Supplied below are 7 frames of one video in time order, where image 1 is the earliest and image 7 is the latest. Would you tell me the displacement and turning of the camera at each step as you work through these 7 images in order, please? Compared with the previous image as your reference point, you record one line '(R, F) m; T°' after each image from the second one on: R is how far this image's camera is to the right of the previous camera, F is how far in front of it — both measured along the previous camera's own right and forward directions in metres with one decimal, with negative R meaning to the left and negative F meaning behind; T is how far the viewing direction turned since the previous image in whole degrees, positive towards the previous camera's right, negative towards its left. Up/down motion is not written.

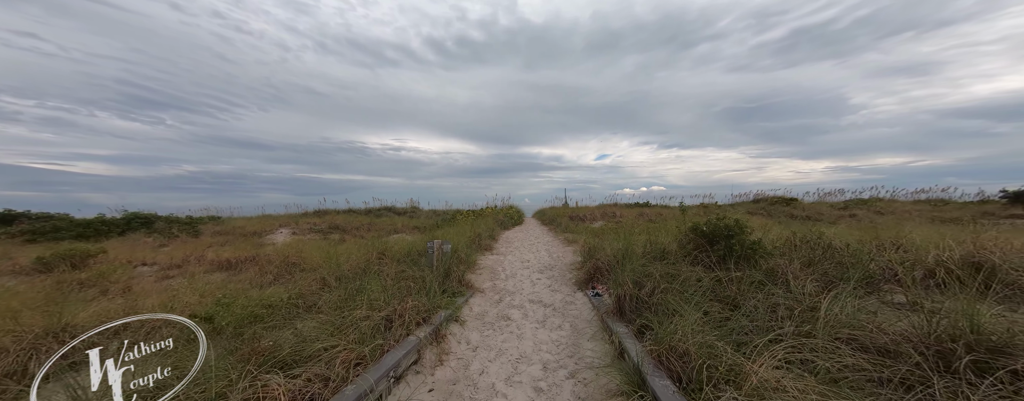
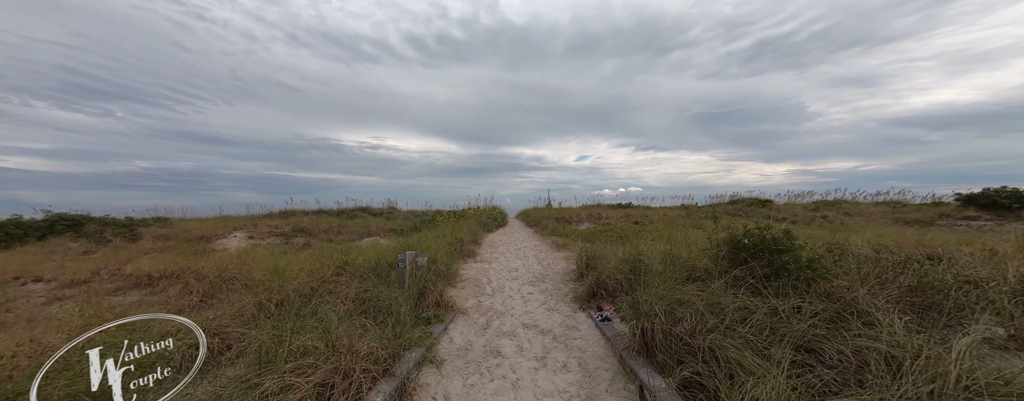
(-0.1, +0.7) m; +4°
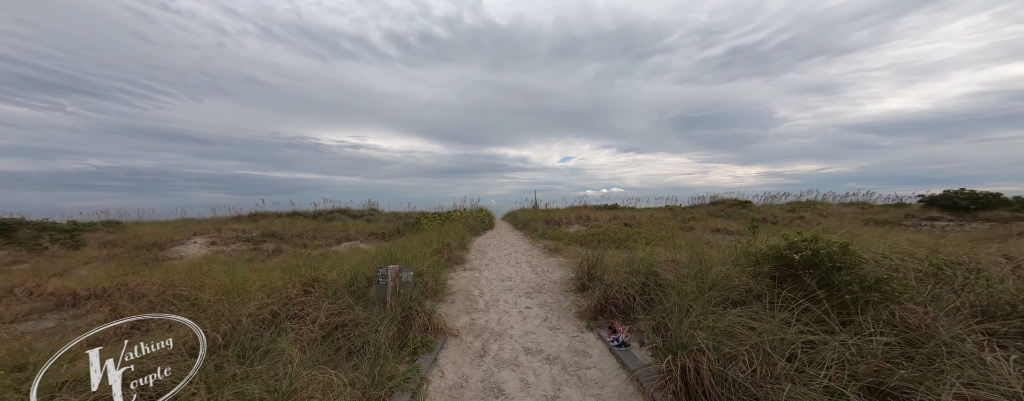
(-0.2, +0.4) m; +3°
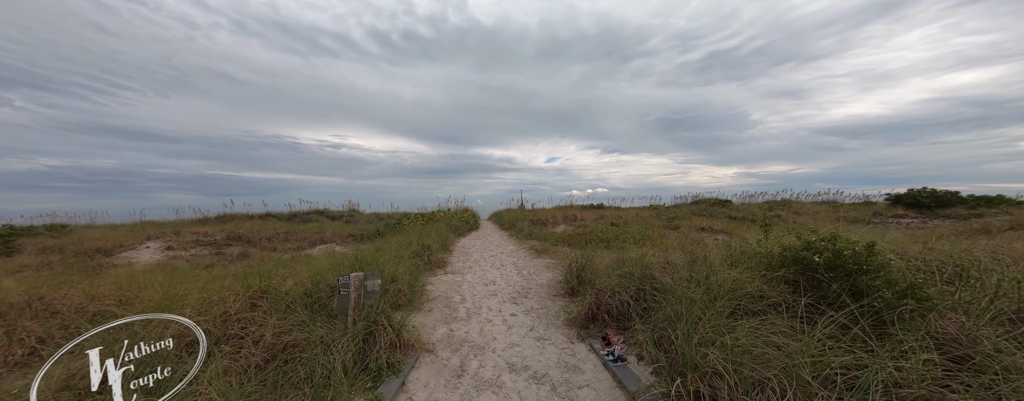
(0.0, +0.3) m; +3°
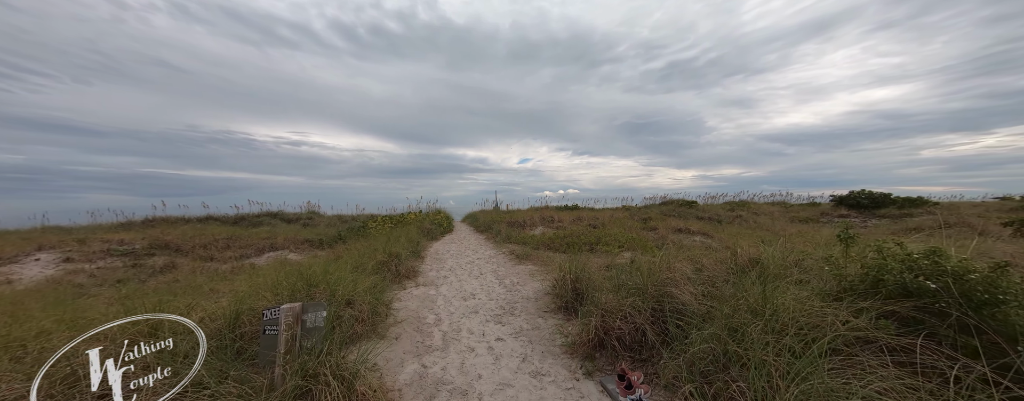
(-0.1, +0.6) m; +6°
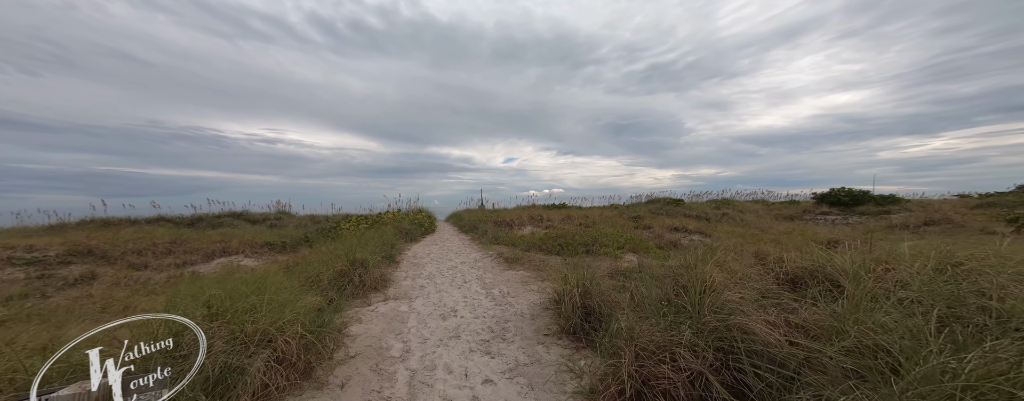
(-0.1, +0.8) m; +3°
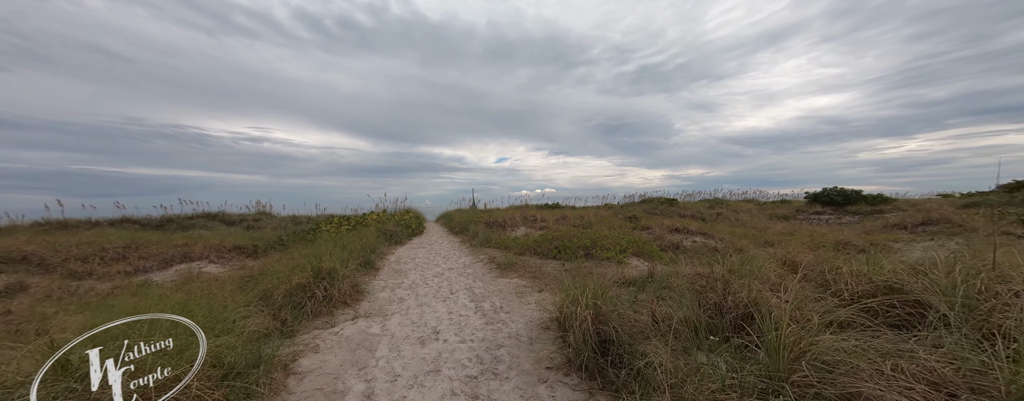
(0.0, +0.6) m; +2°
